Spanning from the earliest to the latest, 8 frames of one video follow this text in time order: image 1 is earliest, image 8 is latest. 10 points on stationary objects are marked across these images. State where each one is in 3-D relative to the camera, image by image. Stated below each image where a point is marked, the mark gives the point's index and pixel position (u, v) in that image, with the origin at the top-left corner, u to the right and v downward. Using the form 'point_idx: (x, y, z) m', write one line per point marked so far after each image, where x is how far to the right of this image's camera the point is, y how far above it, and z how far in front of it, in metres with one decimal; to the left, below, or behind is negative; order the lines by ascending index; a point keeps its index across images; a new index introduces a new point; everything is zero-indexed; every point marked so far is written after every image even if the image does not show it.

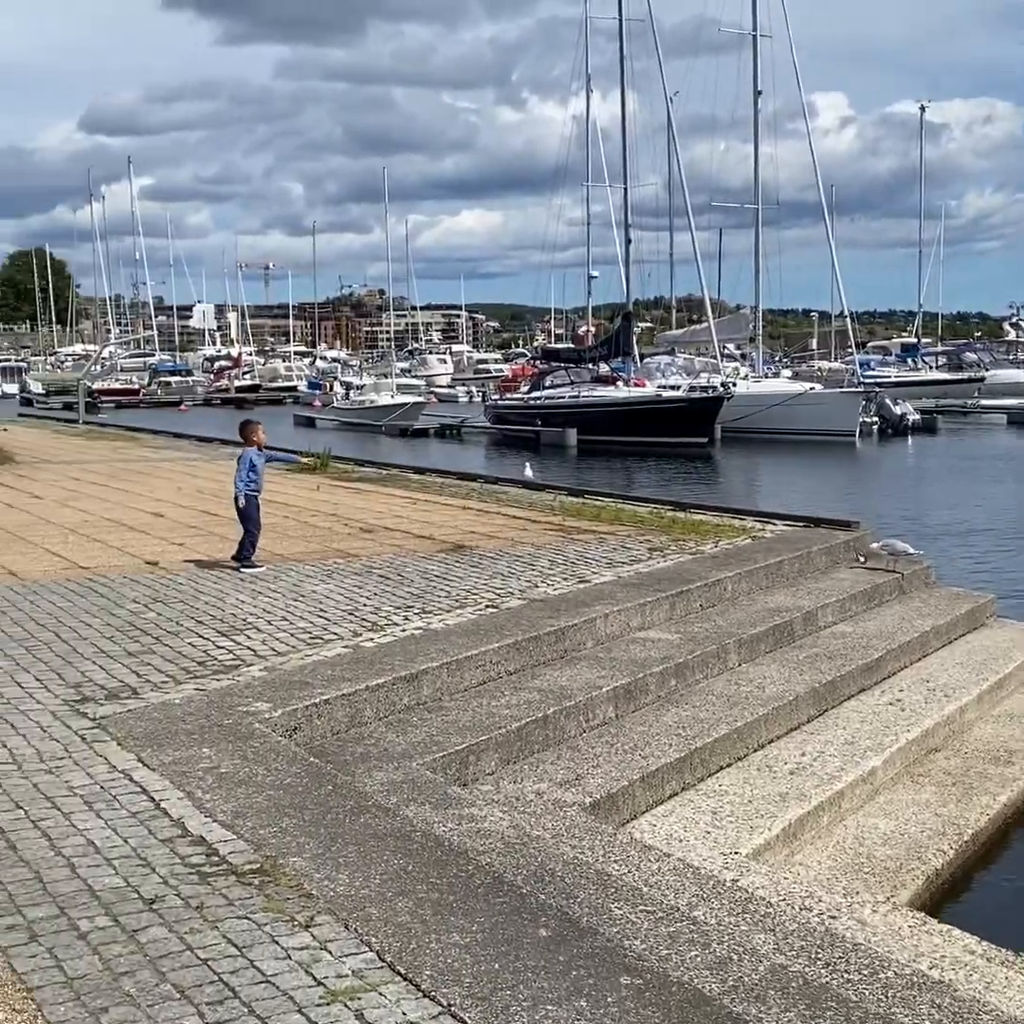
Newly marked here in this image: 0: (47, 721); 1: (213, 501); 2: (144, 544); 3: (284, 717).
0: (-2.1, -1.0, +6.4) m
1: (-3.3, +0.1, +15.6) m
2: (-3.2, -0.3, +12.2) m
3: (-1.1, -1.0, +6.5) m
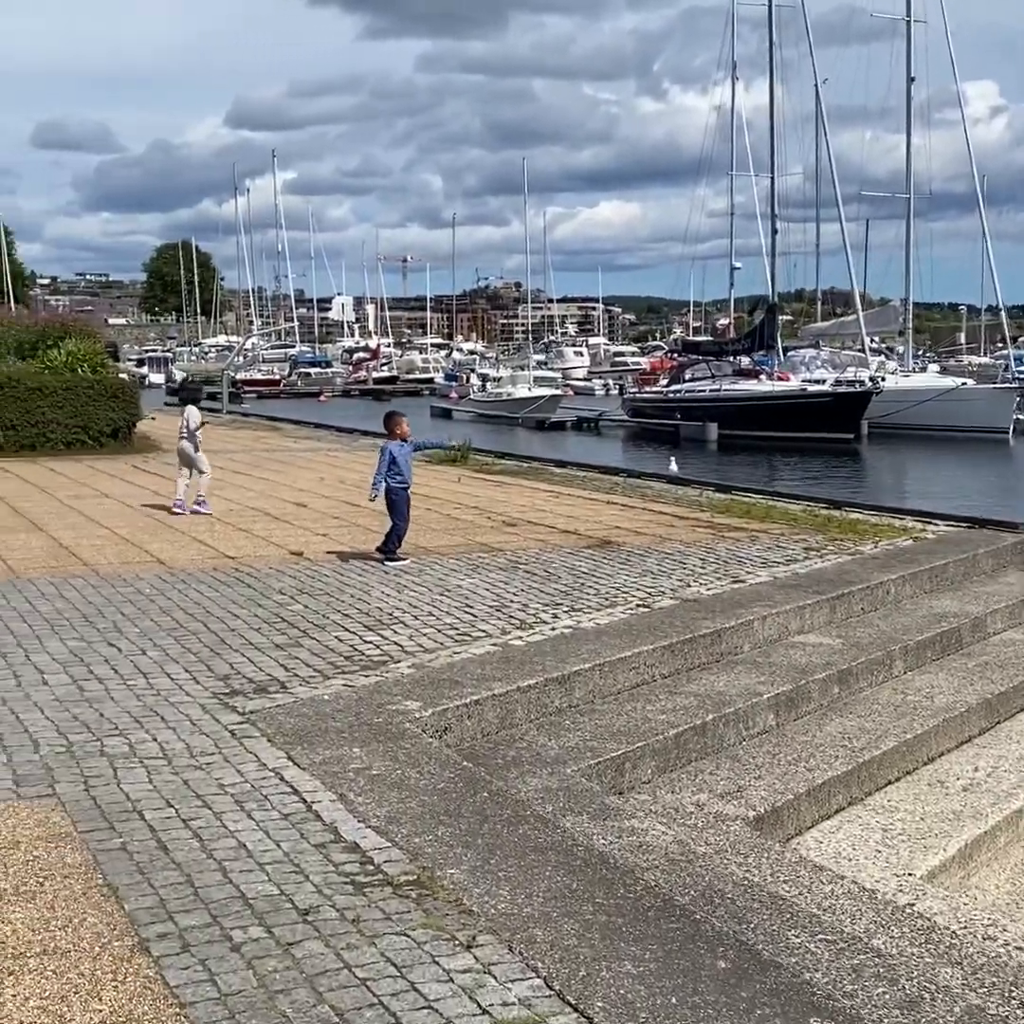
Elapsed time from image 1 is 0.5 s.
0: (-1.4, -0.9, +6.2) m
1: (-1.7, +0.2, +15.6) m
2: (-1.9, -0.2, +12.2) m
3: (-0.4, -0.9, +6.3) m
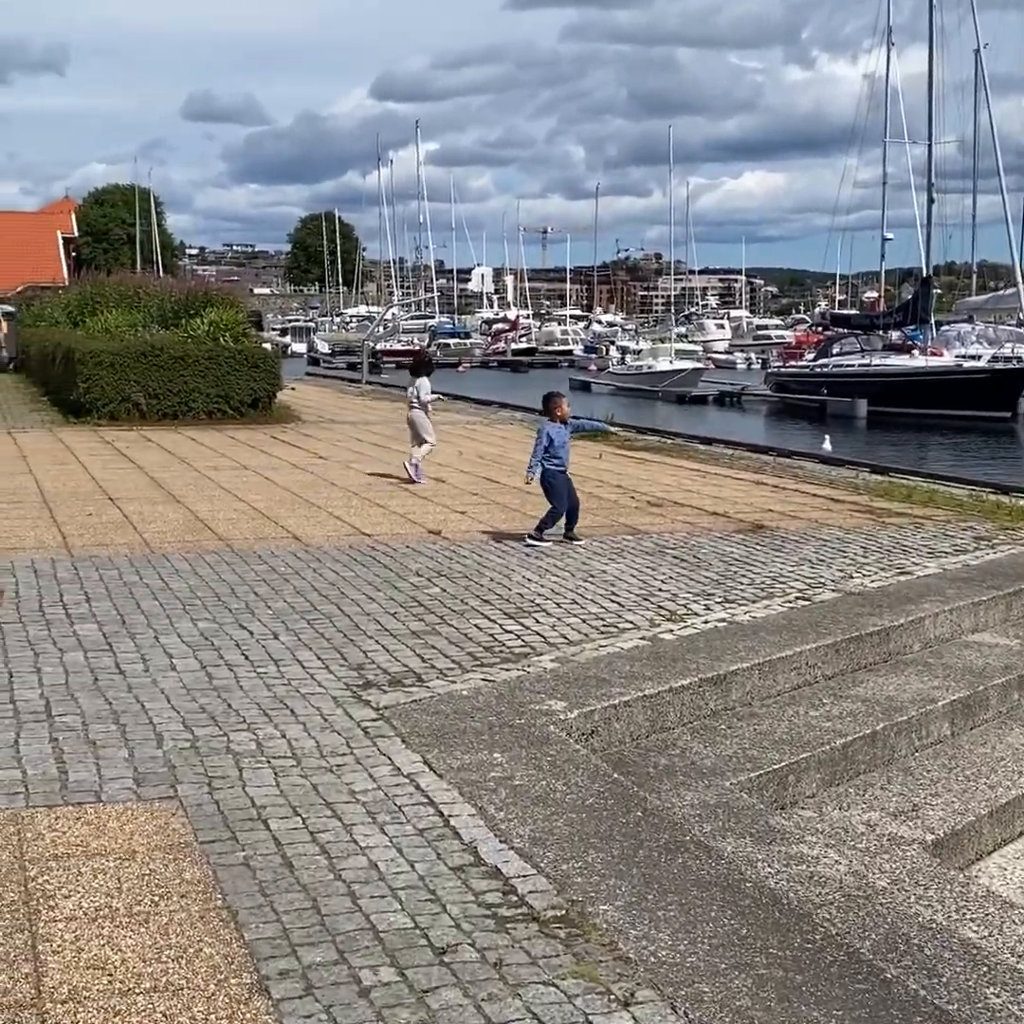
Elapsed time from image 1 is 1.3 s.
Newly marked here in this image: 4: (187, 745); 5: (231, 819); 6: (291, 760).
0: (-0.8, -0.8, +5.9) m
1: (-0.2, +0.5, +15.2) m
2: (-0.7, 0.0, +11.8) m
3: (+0.3, -0.9, +5.9) m
4: (-1.2, -0.9, +5.3) m
5: (-0.9, -1.0, +4.6) m
6: (-0.8, -0.9, +5.2) m
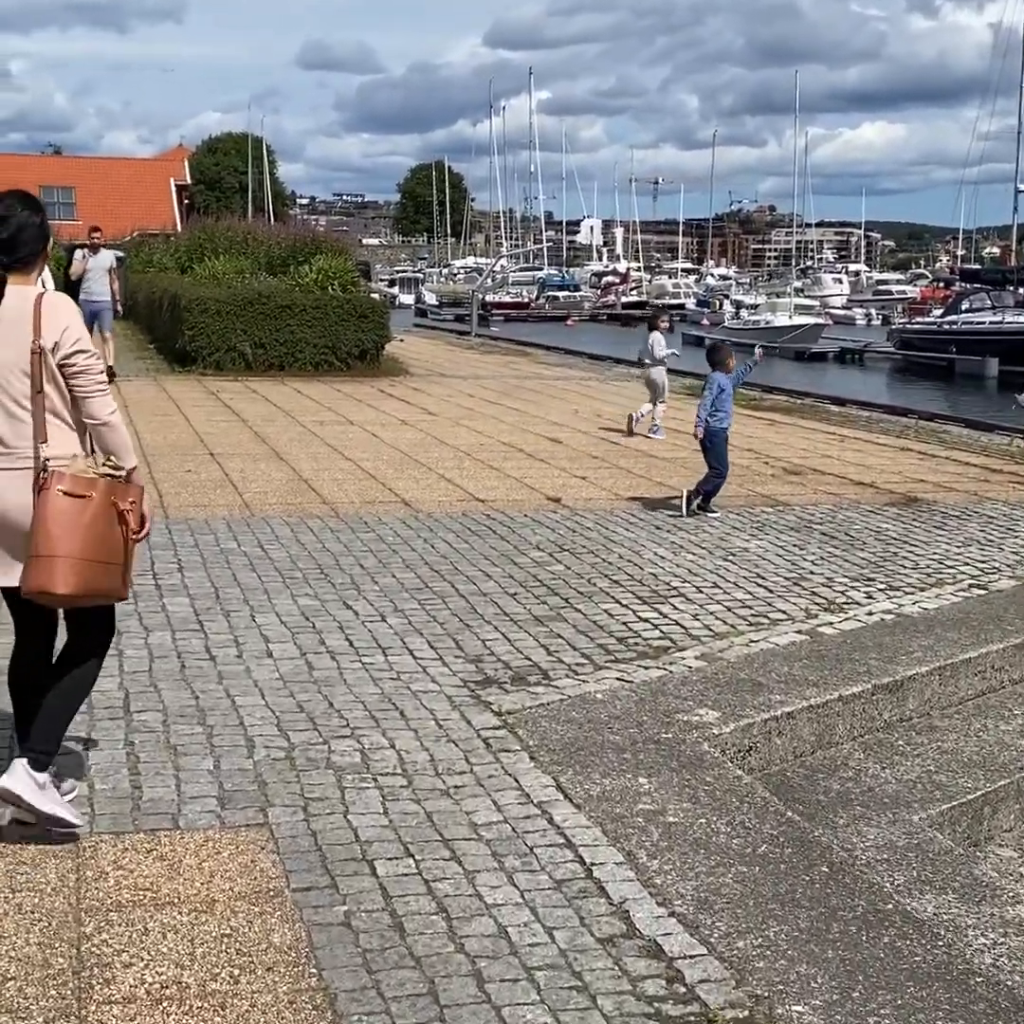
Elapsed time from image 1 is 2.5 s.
0: (-0.3, -0.7, +5.1) m
1: (+1.1, +0.9, +14.2) m
2: (+0.3, +0.3, +11.0) m
3: (+0.8, -0.8, +5.0) m
4: (-0.7, -0.8, +4.5) m
5: (-0.5, -0.9, +3.8) m
6: (-0.4, -0.8, +4.4) m
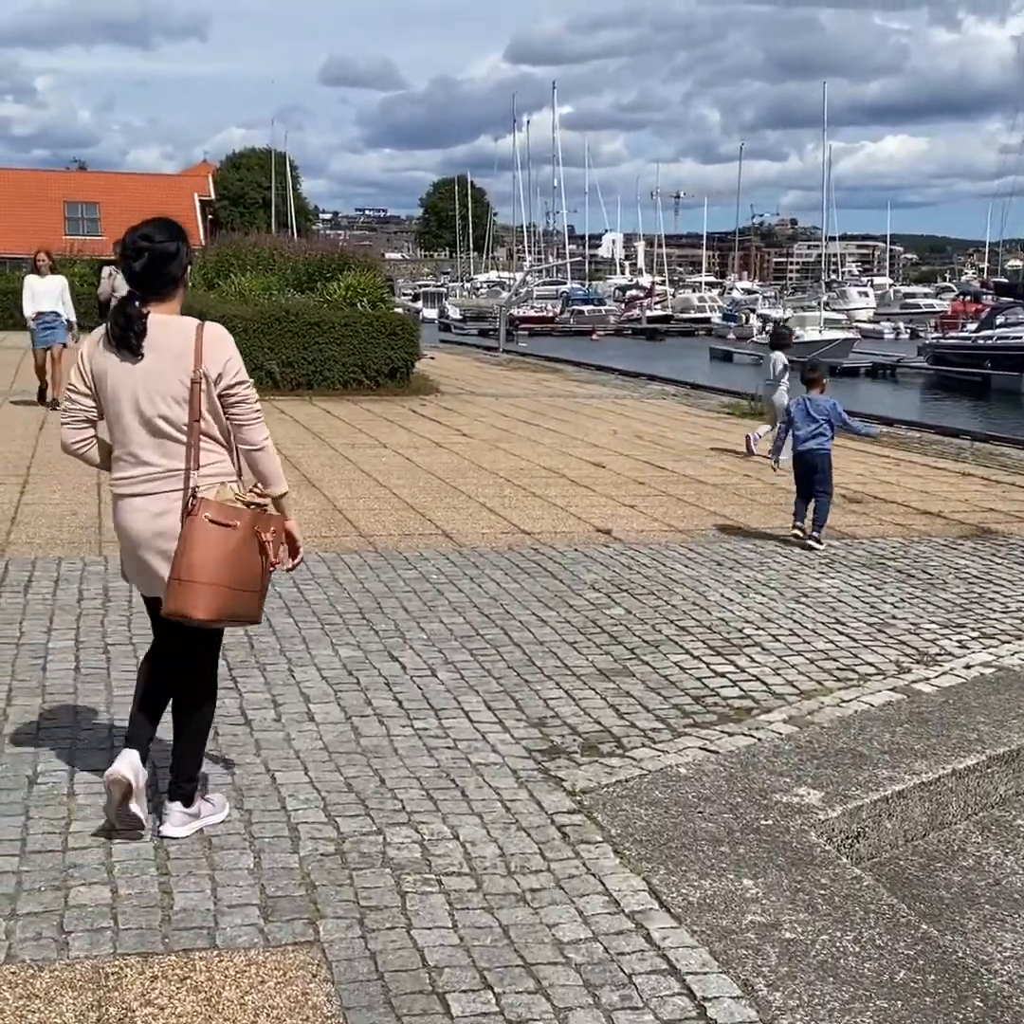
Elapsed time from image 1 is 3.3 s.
0: (0.0, -0.9, +4.5) m
1: (+1.4, +0.6, +13.7) m
2: (+0.6, +0.1, +10.4) m
3: (+1.0, -1.0, +4.4) m
4: (-0.5, -1.0, +4.0) m
5: (-0.3, -1.1, +3.2) m
6: (-0.1, -1.0, +3.8) m
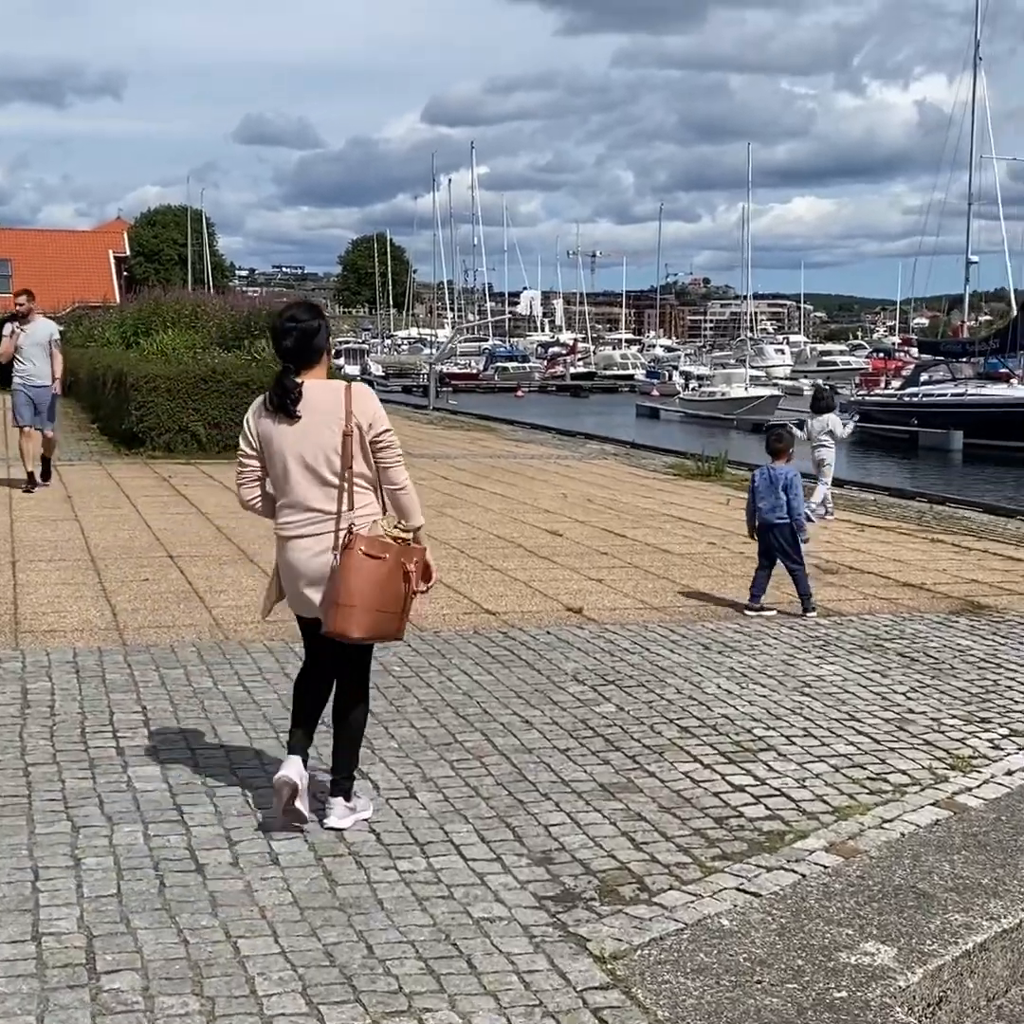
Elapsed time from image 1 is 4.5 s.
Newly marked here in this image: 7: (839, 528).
0: (0.0, -1.2, +3.7) m
1: (+0.9, -0.1, +13.0) m
2: (+0.3, -0.5, +9.7) m
3: (+1.1, -1.2, +3.7) m
4: (-0.4, -1.2, +3.2) m
5: (-0.2, -1.3, +2.4) m
6: (0.0, -1.3, +3.1) m
7: (+2.9, -0.1, +12.6) m
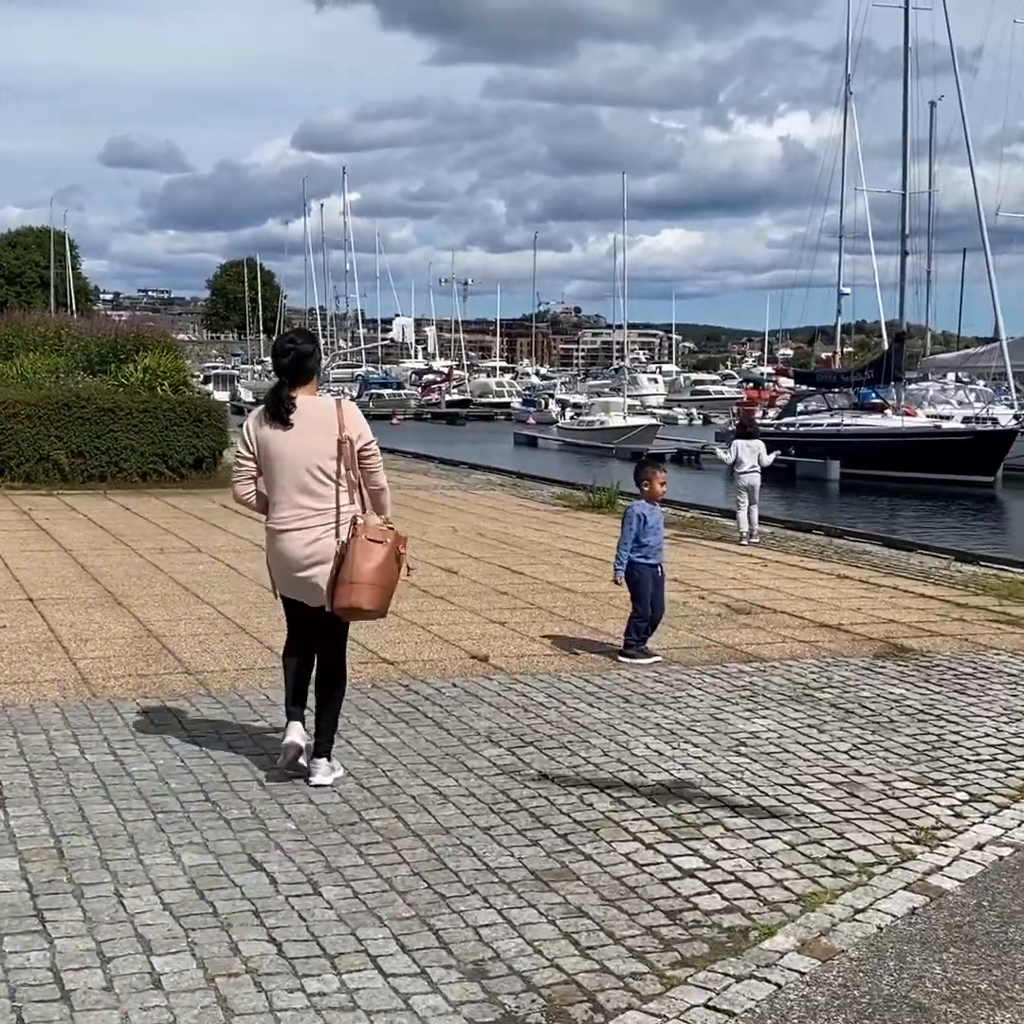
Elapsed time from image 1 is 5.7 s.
0: (-0.1, -1.3, +3.1) m
1: (0.0, -0.4, +12.4) m
2: (-0.4, -0.7, +9.0) m
3: (+1.0, -1.4, +3.1) m
4: (-0.5, -1.4, +2.5) m
5: (-0.2, -1.4, +1.7) m
6: (-0.1, -1.4, +2.4) m
7: (+2.0, -0.4, +12.2) m
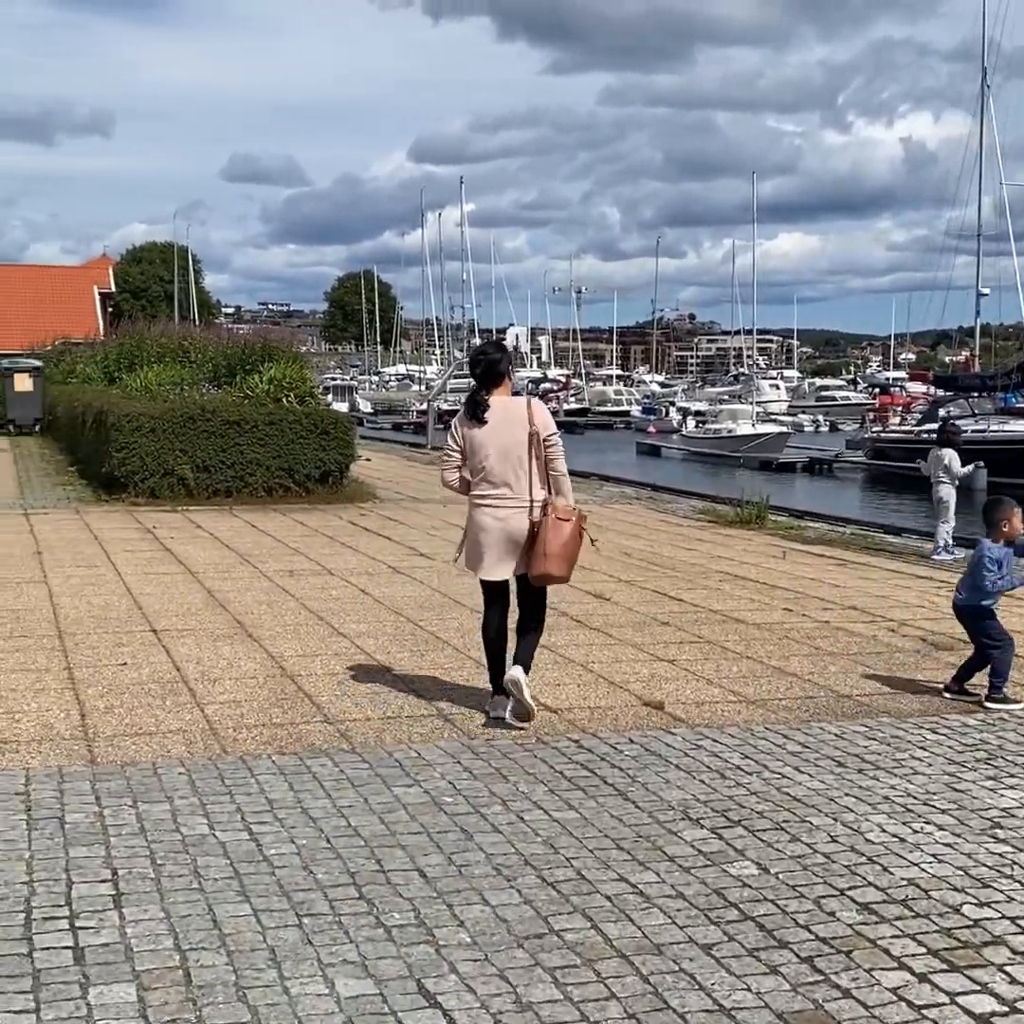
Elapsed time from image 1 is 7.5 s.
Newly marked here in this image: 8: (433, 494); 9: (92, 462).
0: (+0.4, -1.4, +2.1) m
1: (+1.2, -0.5, +11.4) m
2: (+0.6, -0.8, +8.1) m
3: (+1.5, -1.5, +2.0) m
4: (-0.1, -1.5, +1.5) m
5: (+0.2, -1.5, +0.8) m
6: (+0.3, -1.5, +1.4) m
7: (+3.2, -0.6, +11.0) m
8: (-1.1, +0.3, +19.5) m
9: (-5.5, +0.7, +18.5) m
